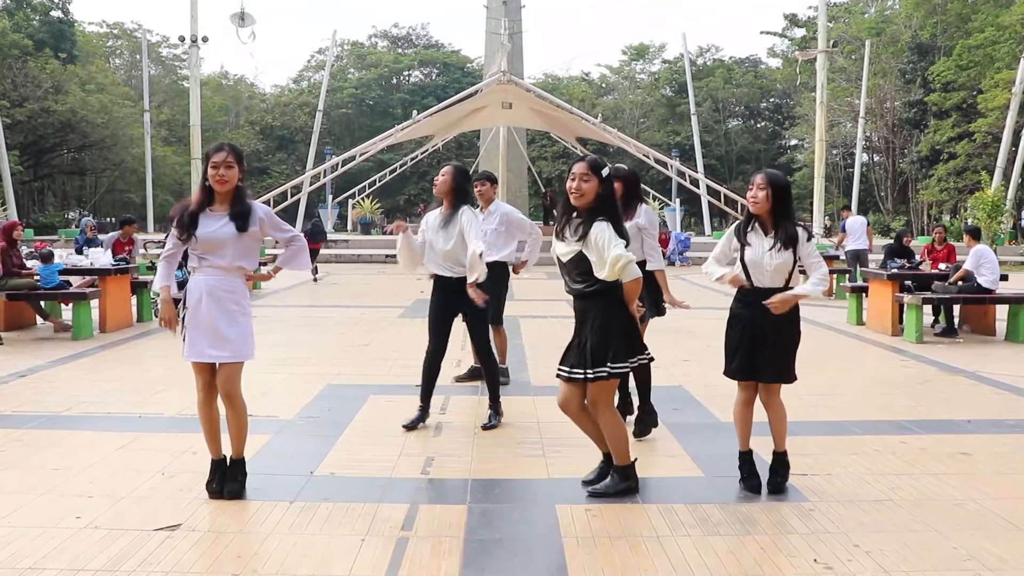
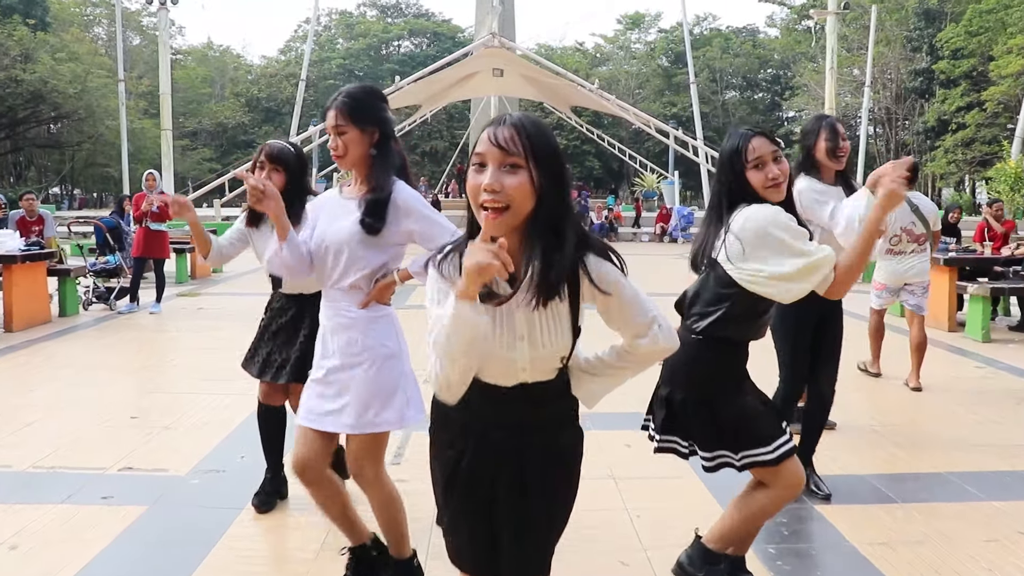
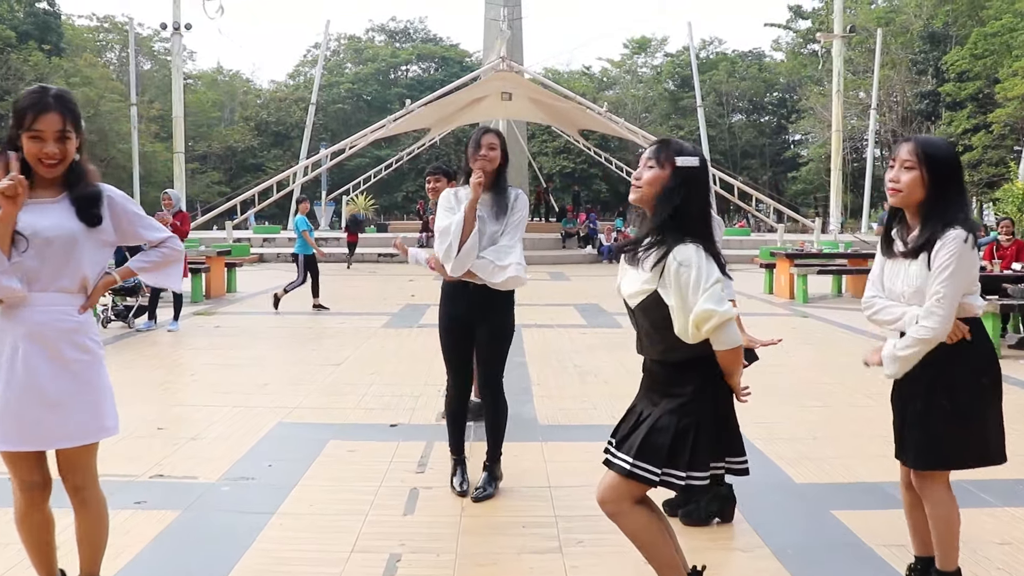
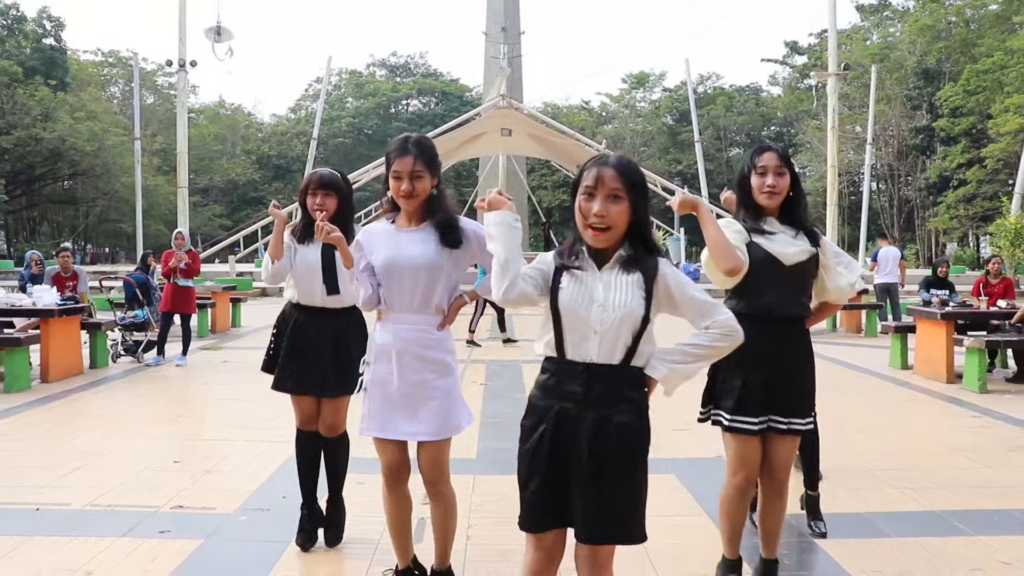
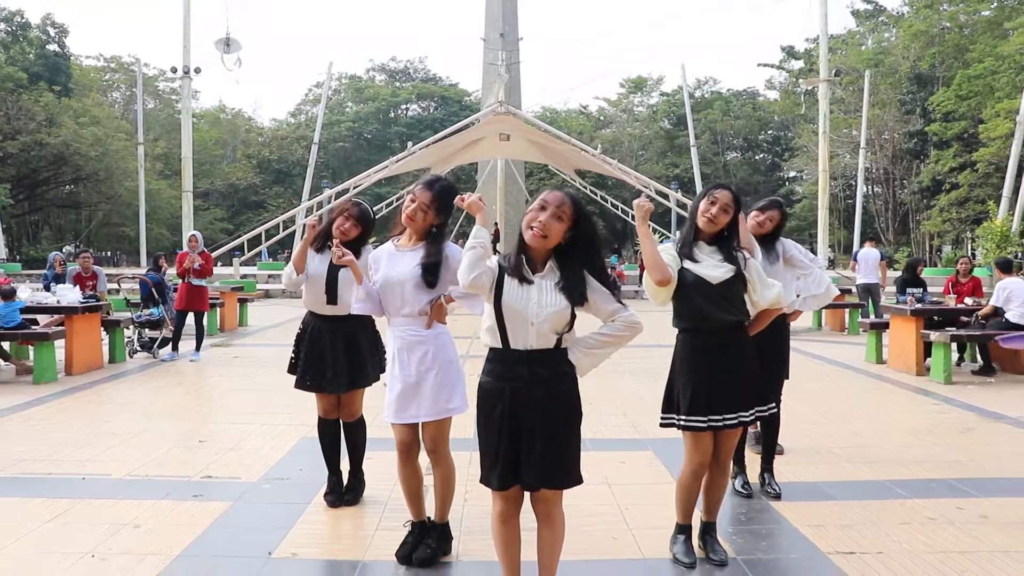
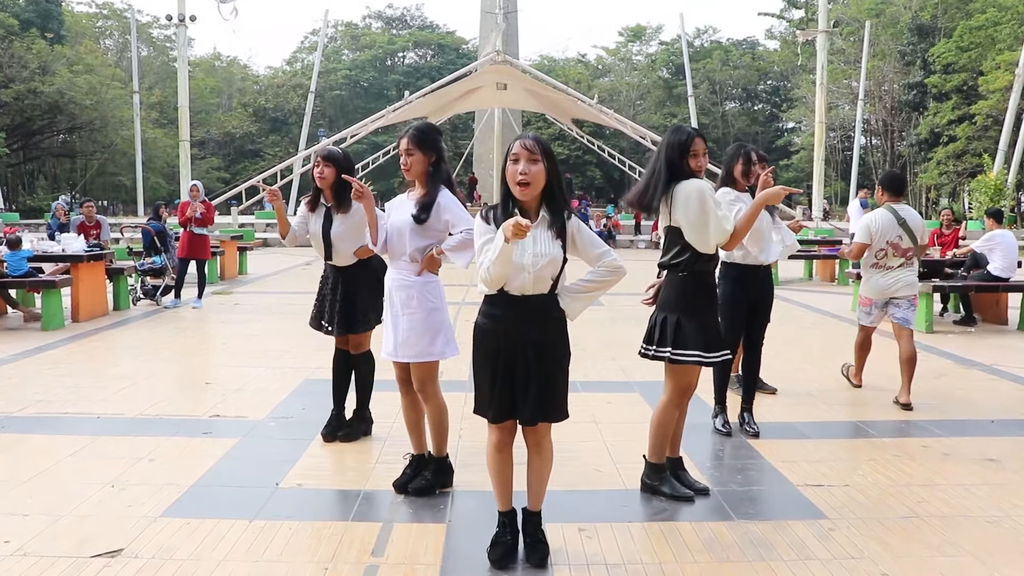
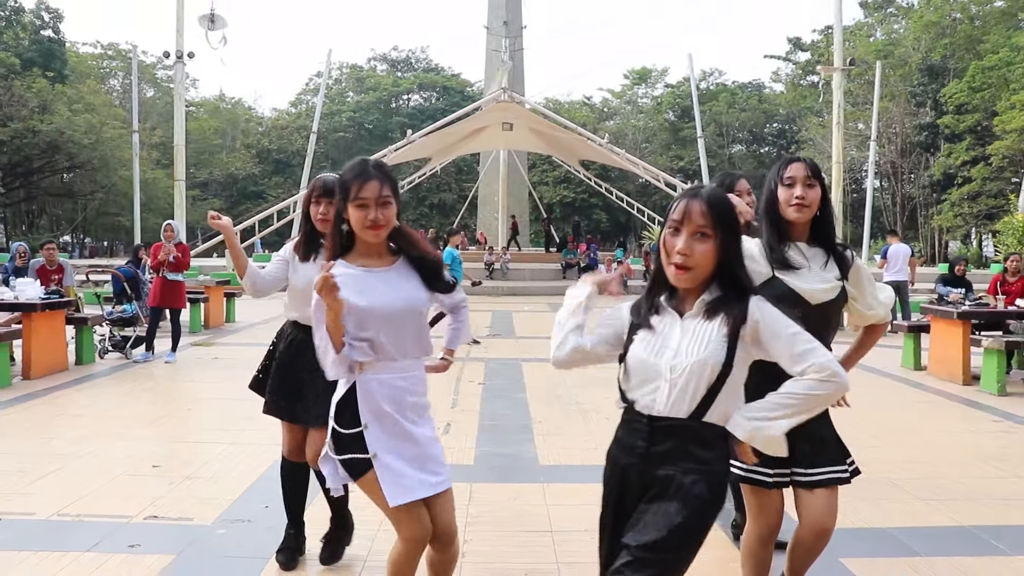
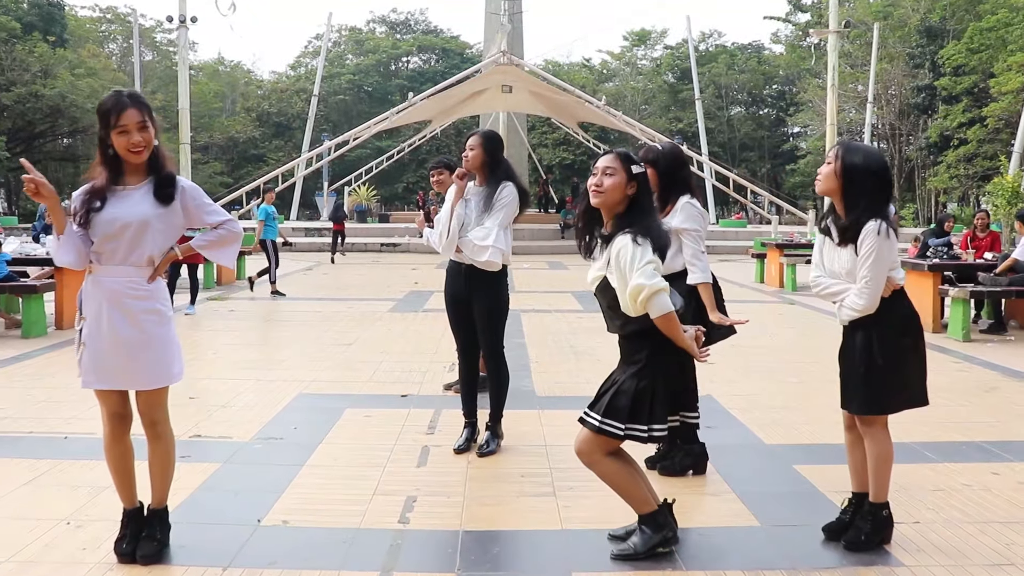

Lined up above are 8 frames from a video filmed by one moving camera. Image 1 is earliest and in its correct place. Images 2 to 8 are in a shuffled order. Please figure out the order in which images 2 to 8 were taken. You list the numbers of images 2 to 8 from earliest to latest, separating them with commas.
8, 3, 7, 4, 5, 6, 2
